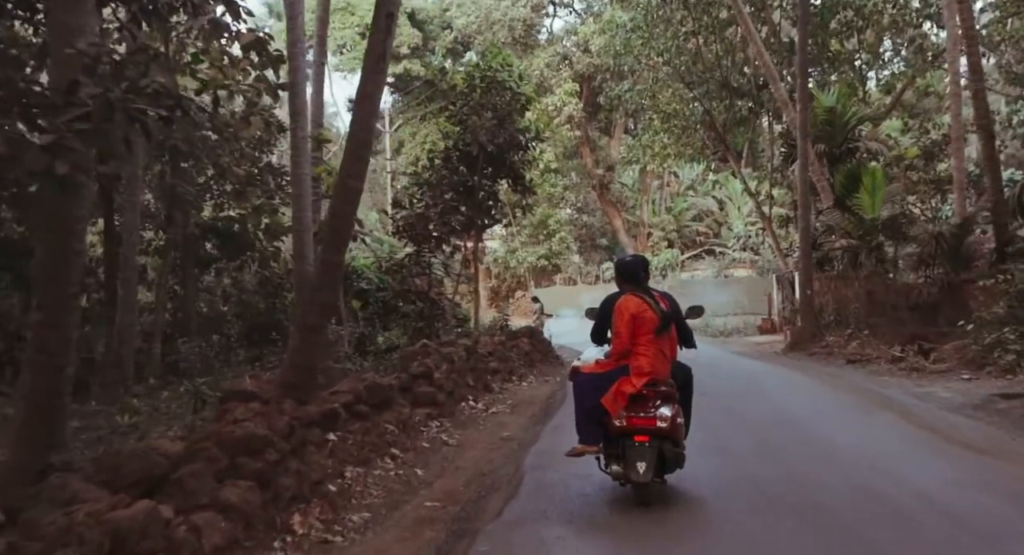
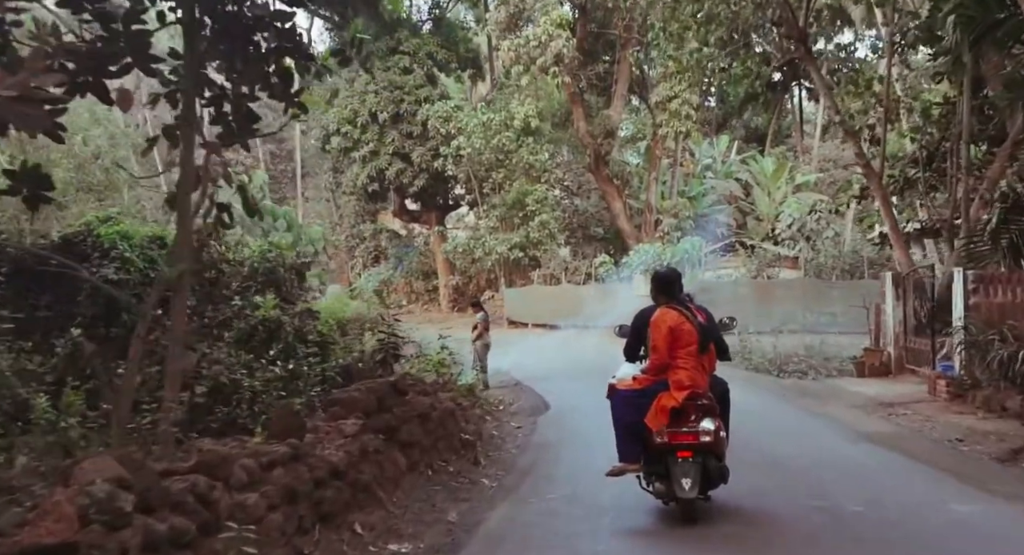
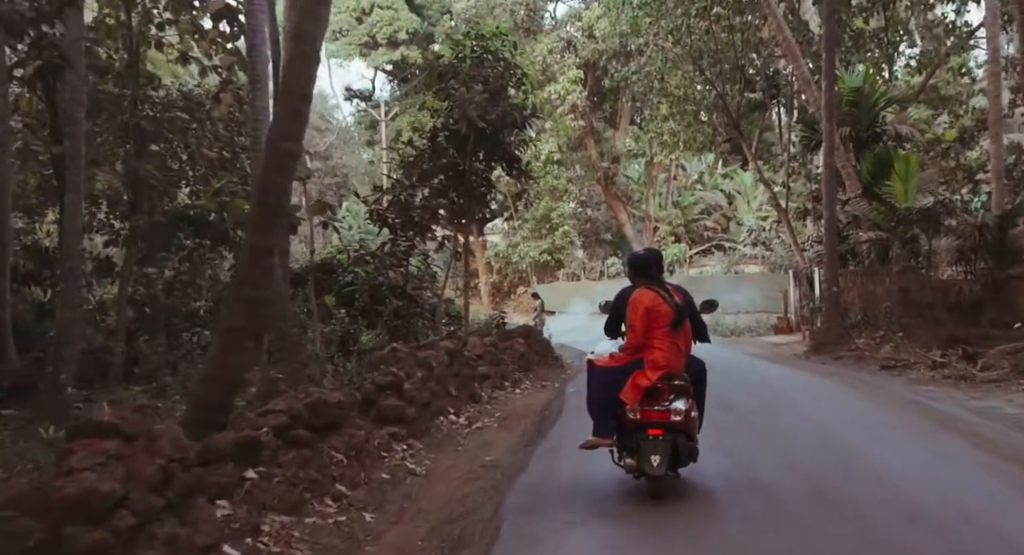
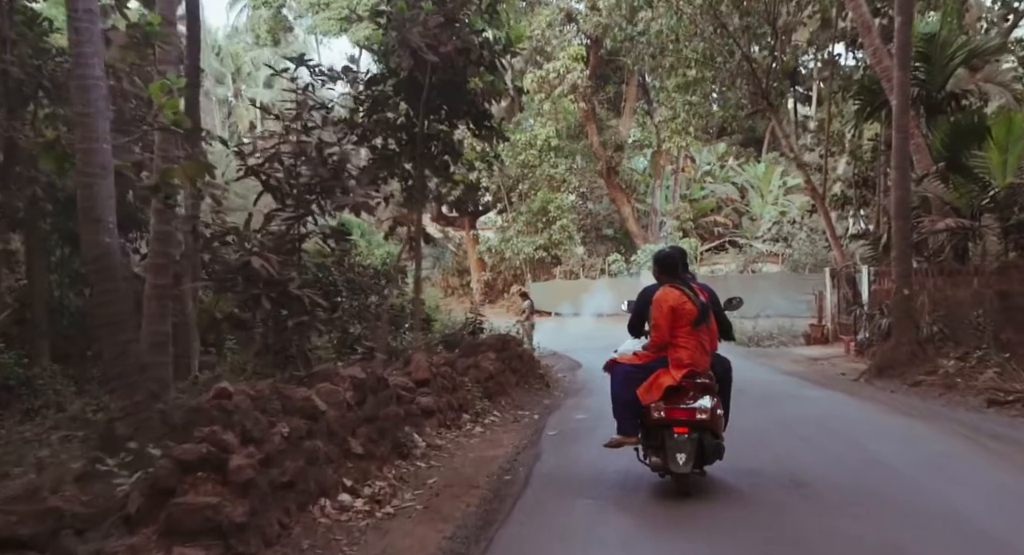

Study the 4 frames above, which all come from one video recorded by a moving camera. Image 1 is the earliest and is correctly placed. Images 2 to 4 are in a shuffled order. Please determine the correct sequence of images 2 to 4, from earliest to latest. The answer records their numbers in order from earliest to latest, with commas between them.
3, 4, 2
